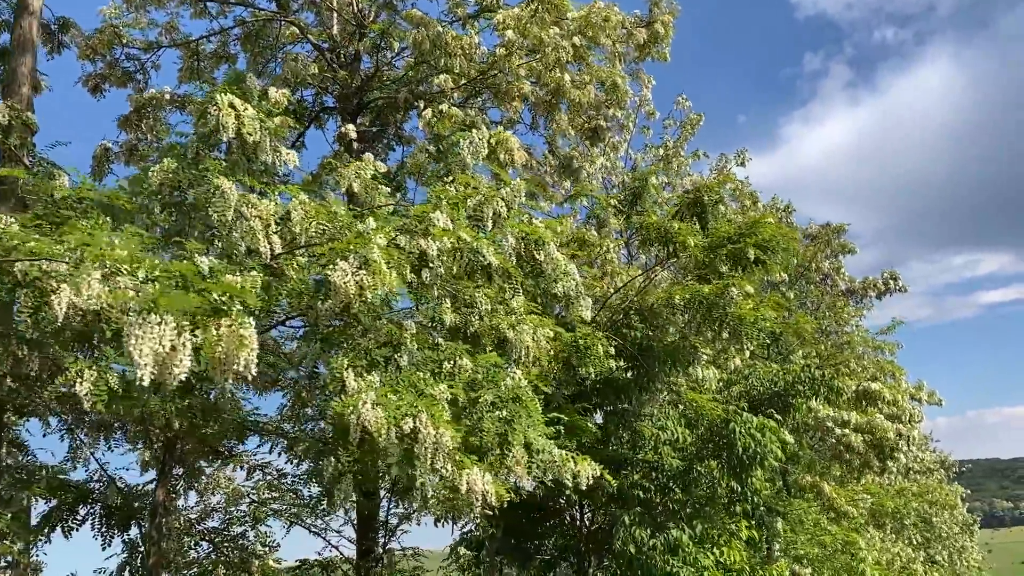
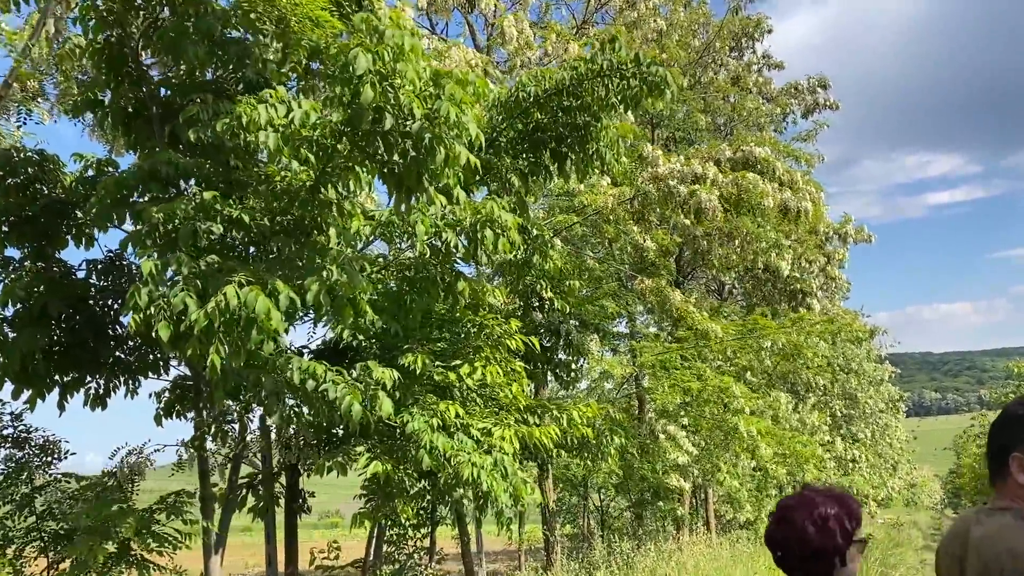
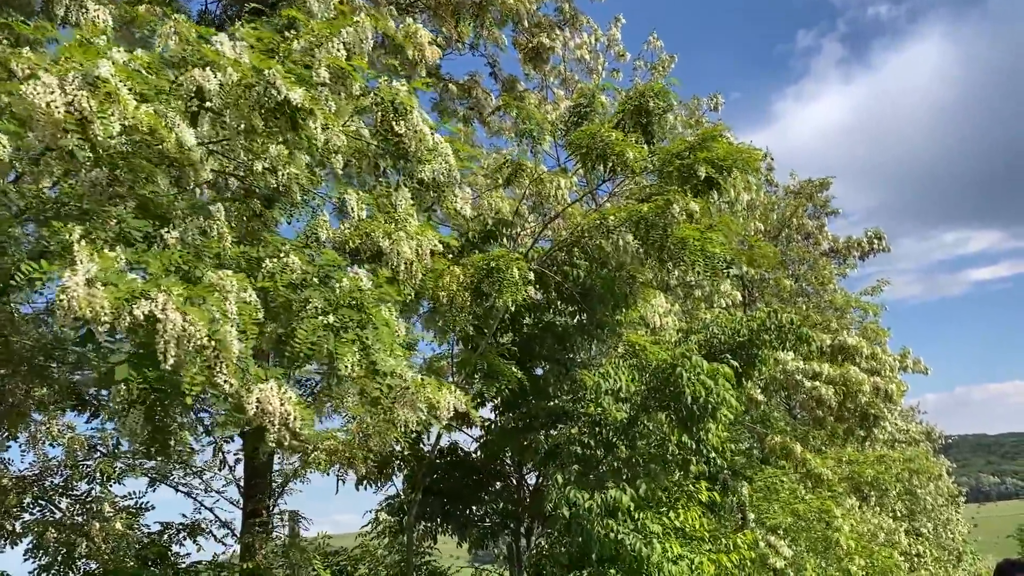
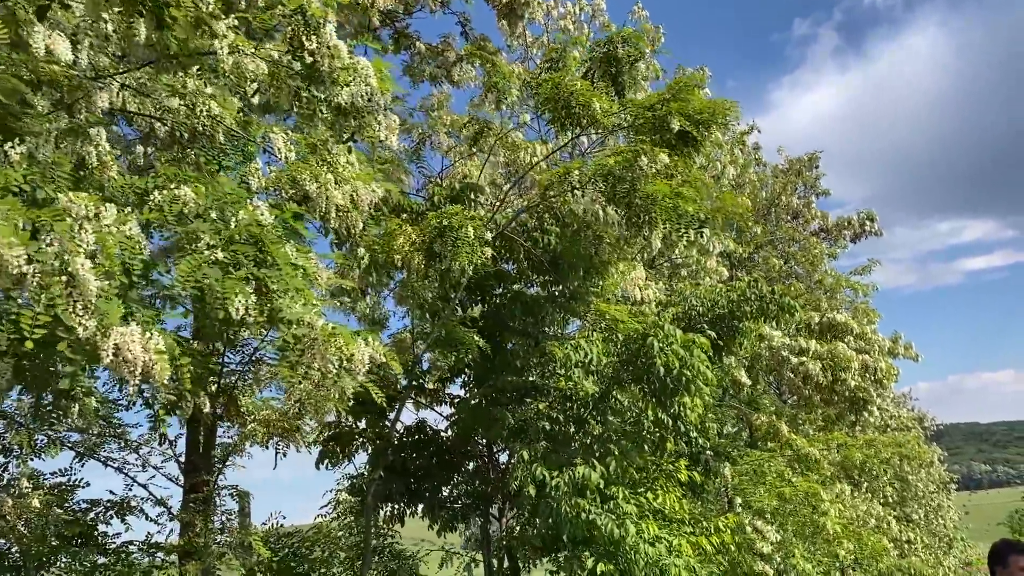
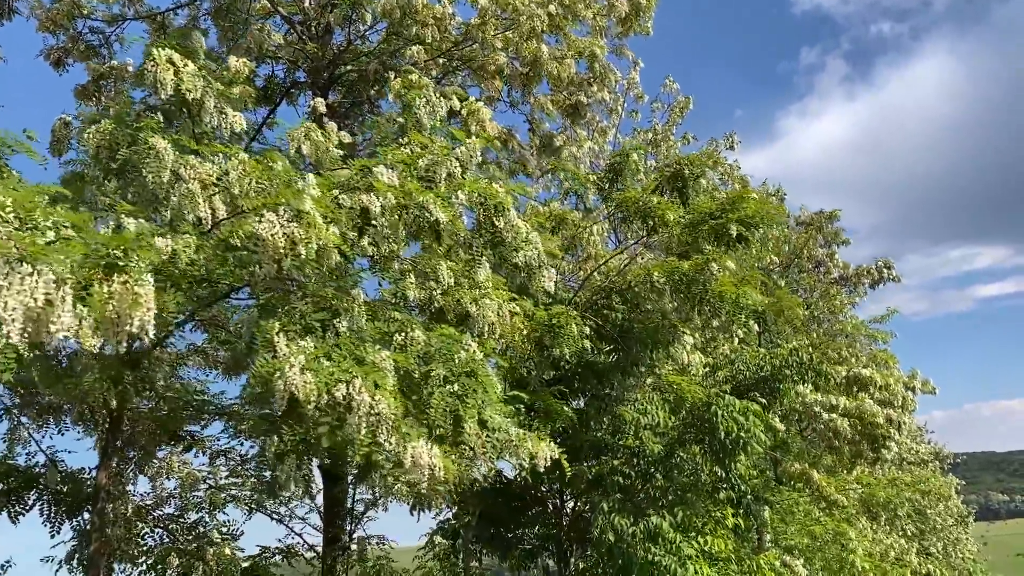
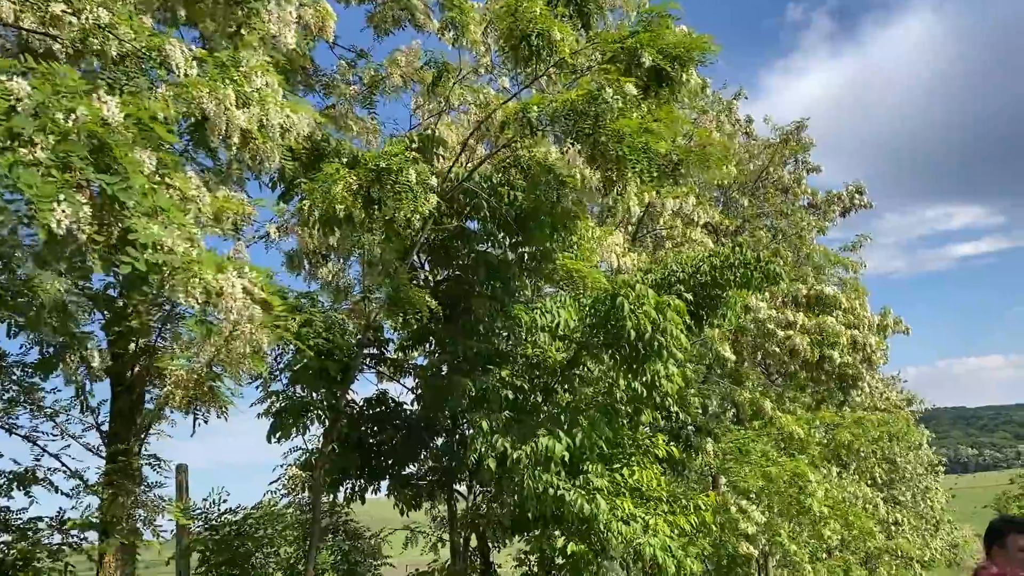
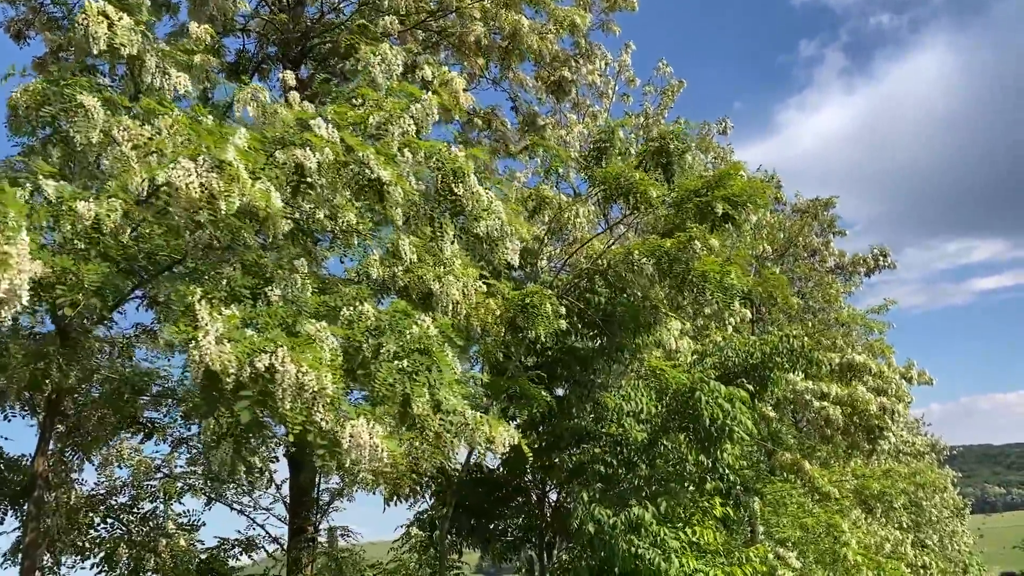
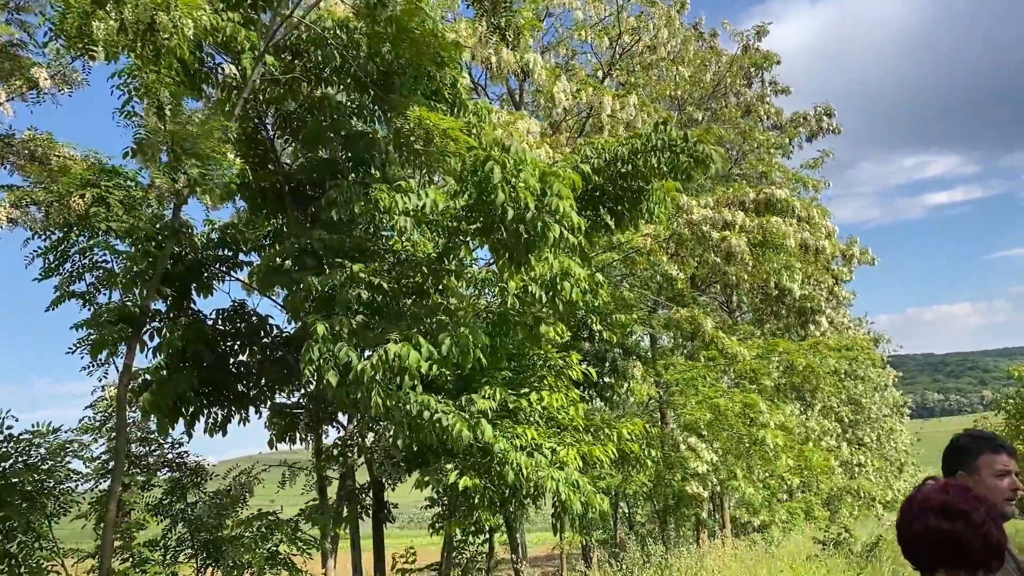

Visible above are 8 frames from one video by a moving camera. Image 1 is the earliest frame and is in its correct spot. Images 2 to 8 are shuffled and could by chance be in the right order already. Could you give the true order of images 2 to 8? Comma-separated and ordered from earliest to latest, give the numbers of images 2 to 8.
5, 7, 3, 4, 6, 8, 2
